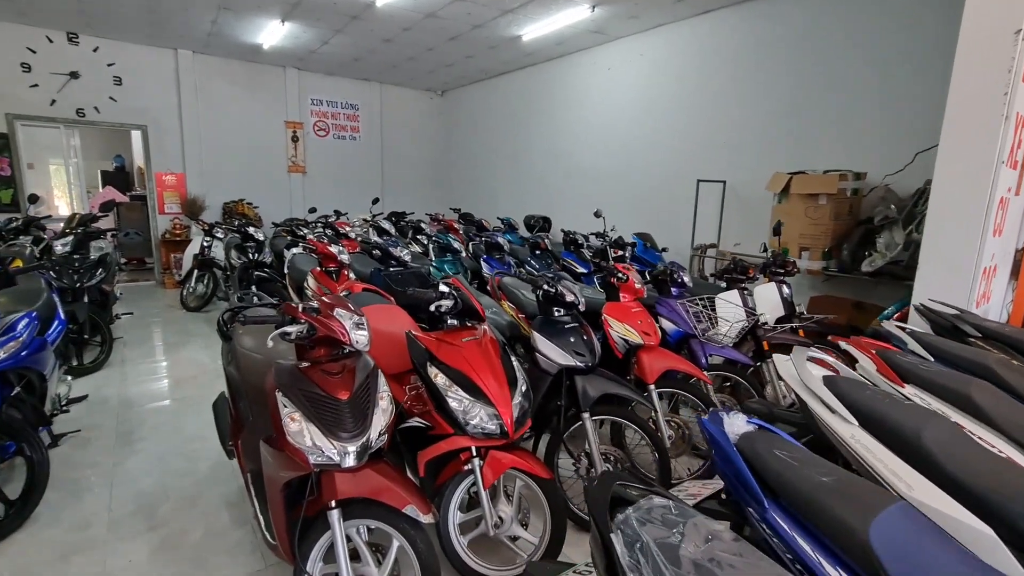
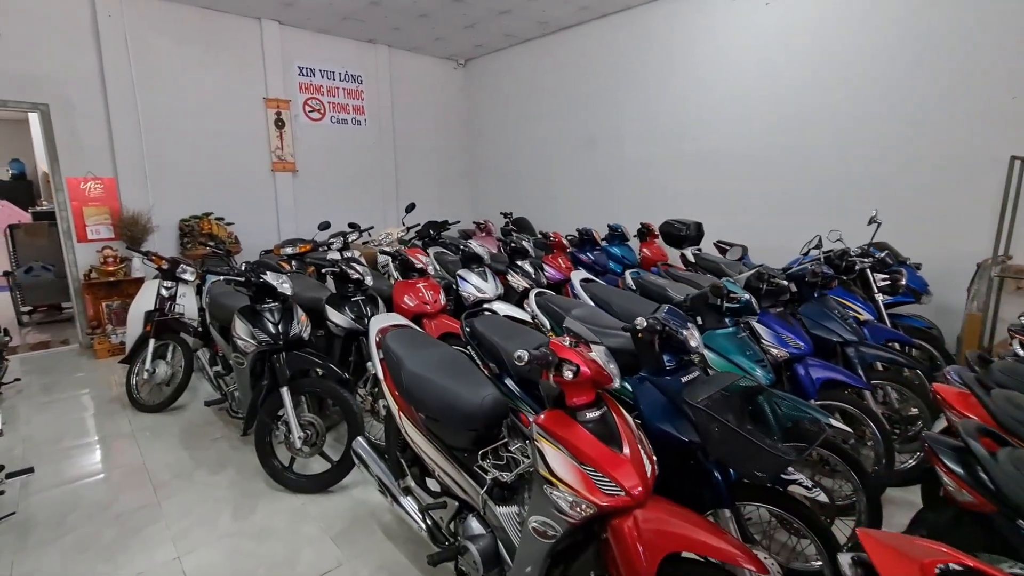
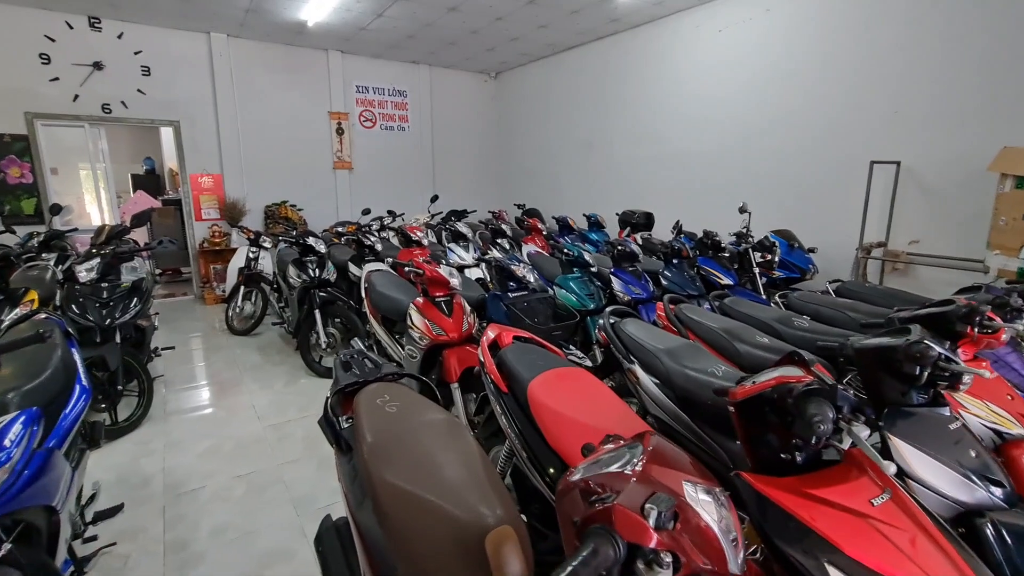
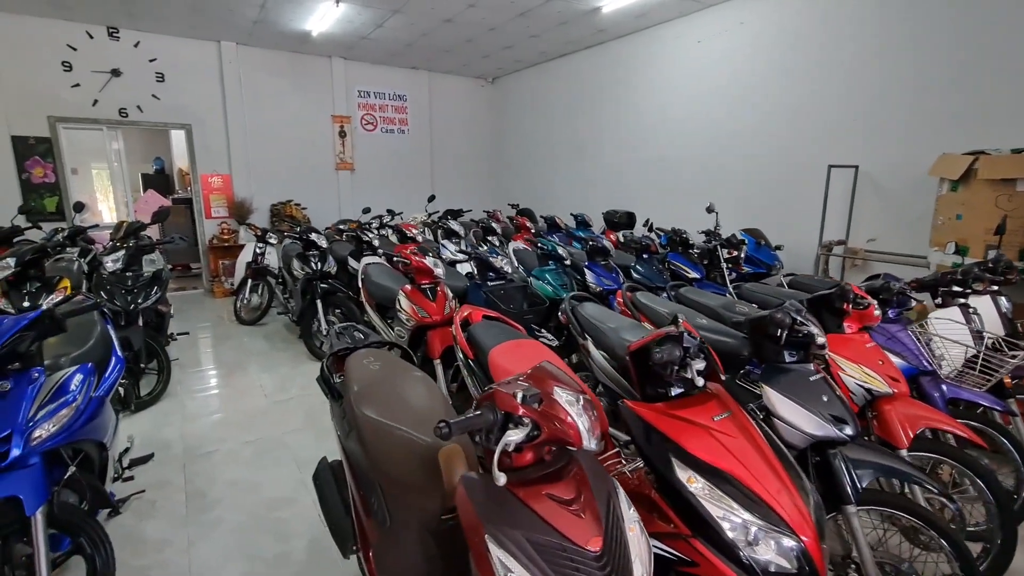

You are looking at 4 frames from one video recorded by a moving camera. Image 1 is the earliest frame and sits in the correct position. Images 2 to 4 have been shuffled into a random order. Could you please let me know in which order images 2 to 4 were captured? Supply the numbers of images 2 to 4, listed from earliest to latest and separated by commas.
4, 3, 2
